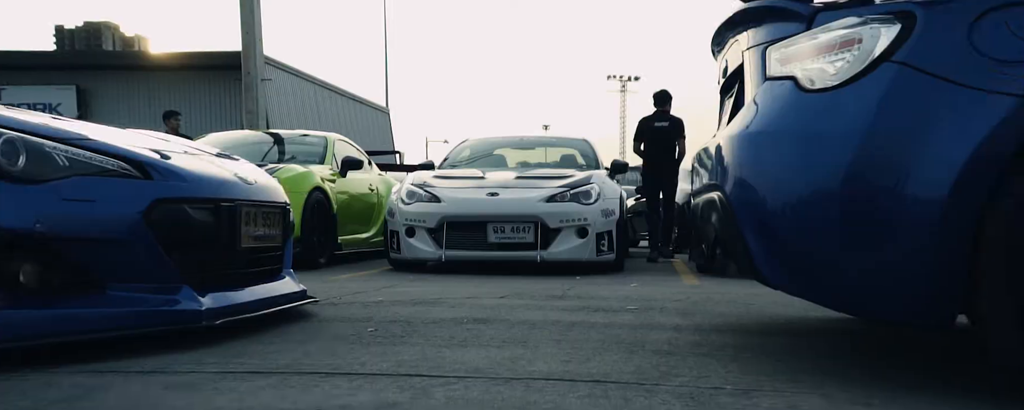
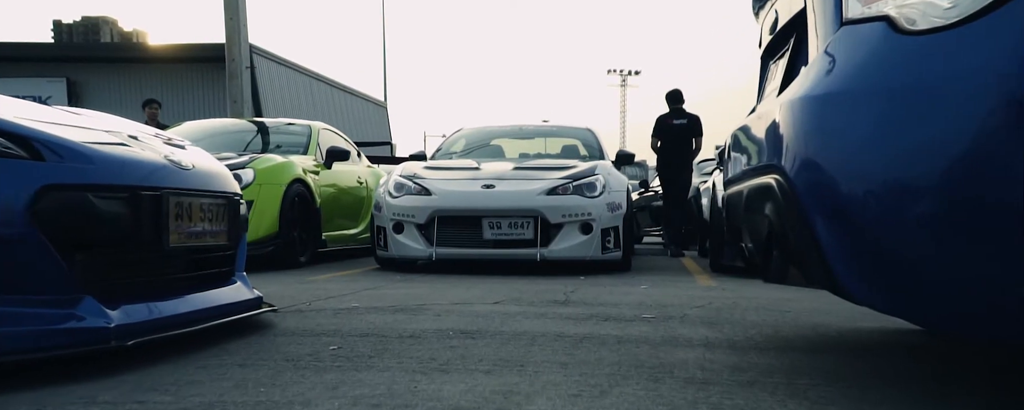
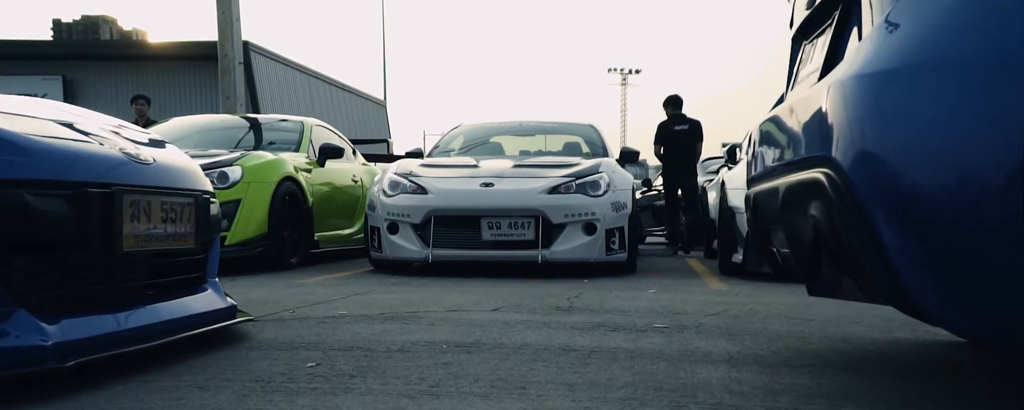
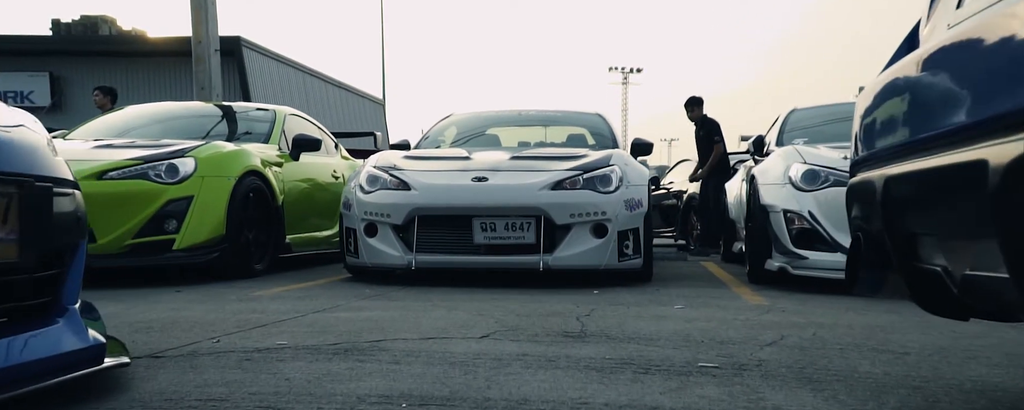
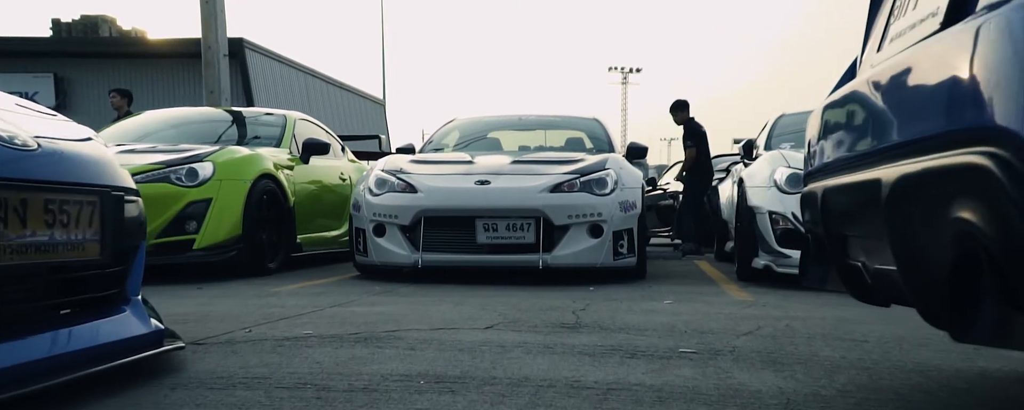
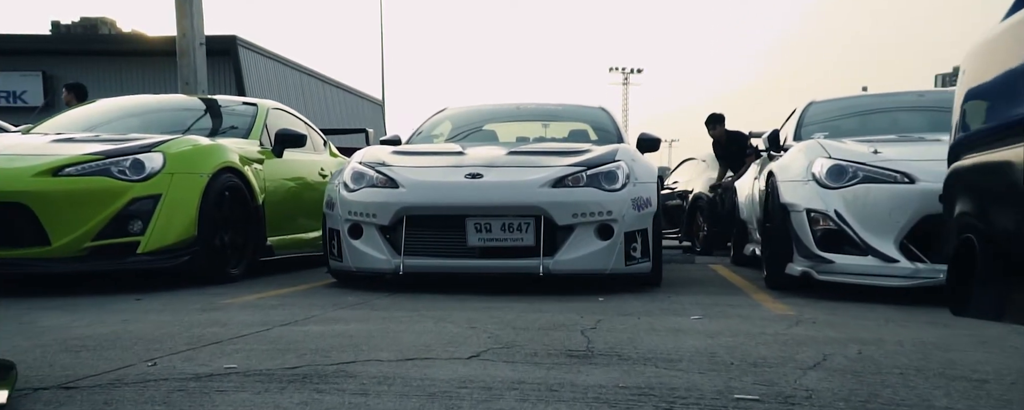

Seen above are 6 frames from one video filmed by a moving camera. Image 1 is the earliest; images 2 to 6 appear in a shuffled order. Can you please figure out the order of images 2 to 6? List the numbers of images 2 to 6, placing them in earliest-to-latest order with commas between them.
2, 3, 5, 4, 6
